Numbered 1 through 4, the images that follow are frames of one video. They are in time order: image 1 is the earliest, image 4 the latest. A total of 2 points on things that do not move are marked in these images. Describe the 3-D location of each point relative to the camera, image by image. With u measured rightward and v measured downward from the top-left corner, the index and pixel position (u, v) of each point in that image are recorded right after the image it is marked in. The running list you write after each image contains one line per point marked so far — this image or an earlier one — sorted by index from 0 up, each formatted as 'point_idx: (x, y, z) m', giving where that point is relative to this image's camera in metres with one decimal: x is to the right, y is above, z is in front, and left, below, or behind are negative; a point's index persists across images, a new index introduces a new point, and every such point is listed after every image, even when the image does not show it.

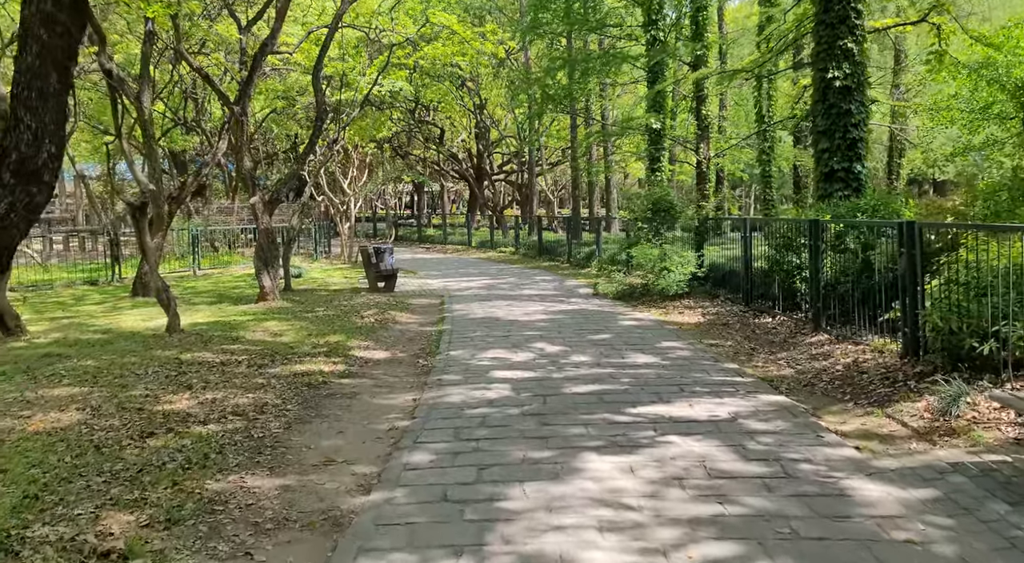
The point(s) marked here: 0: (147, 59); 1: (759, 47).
0: (-5.8, +3.6, +15.6) m
1: (+4.6, +4.3, +18.3) m
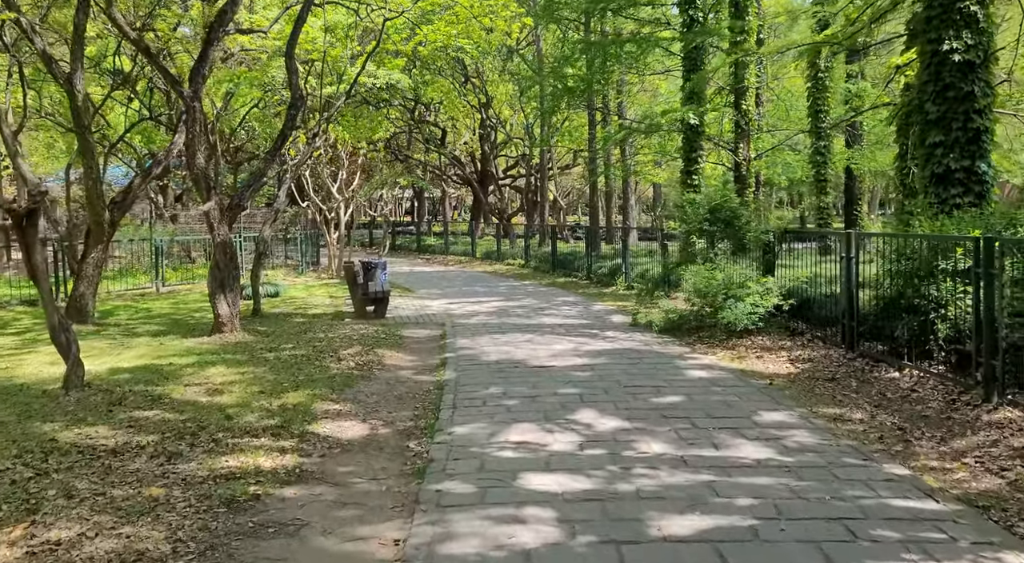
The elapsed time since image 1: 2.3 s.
0: (-5.6, +3.2, +12.7) m
1: (+4.8, +3.9, +15.3) m
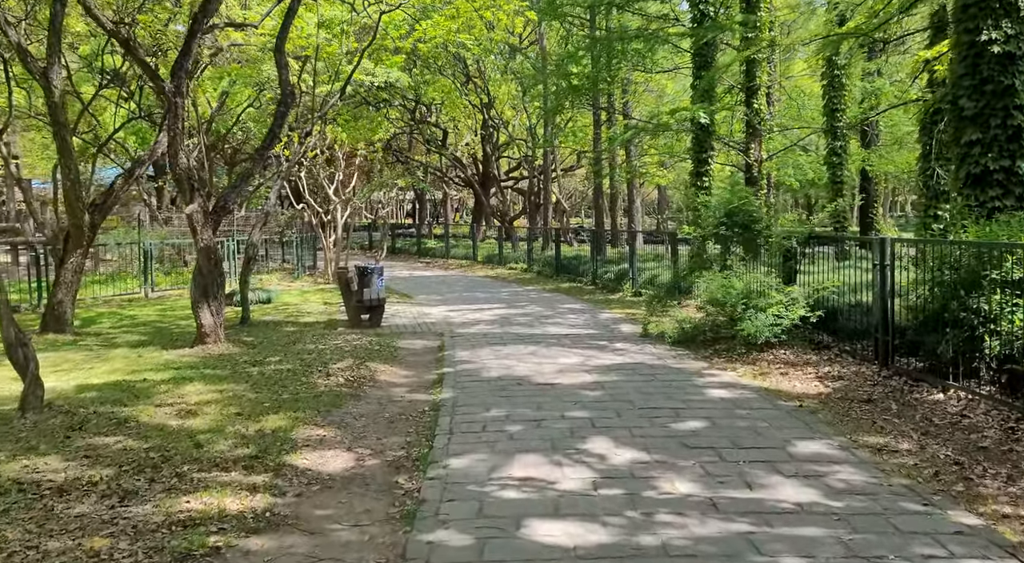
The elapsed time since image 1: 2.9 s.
0: (-5.5, +3.2, +11.9) m
1: (+4.9, +3.8, +14.6) m
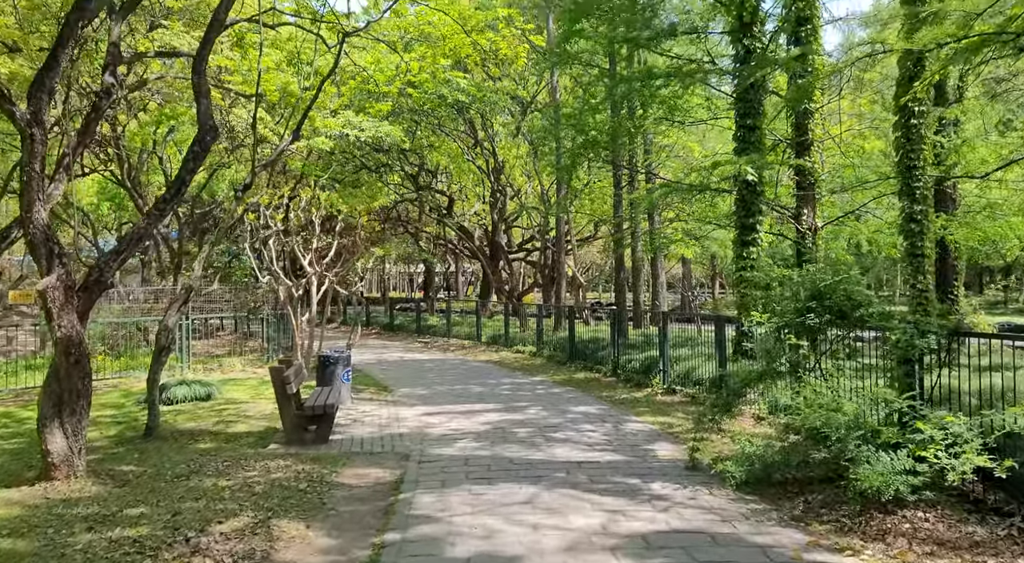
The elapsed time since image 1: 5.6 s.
0: (-5.6, +2.3, +8.8) m
1: (+4.9, +2.7, +11.4) m
